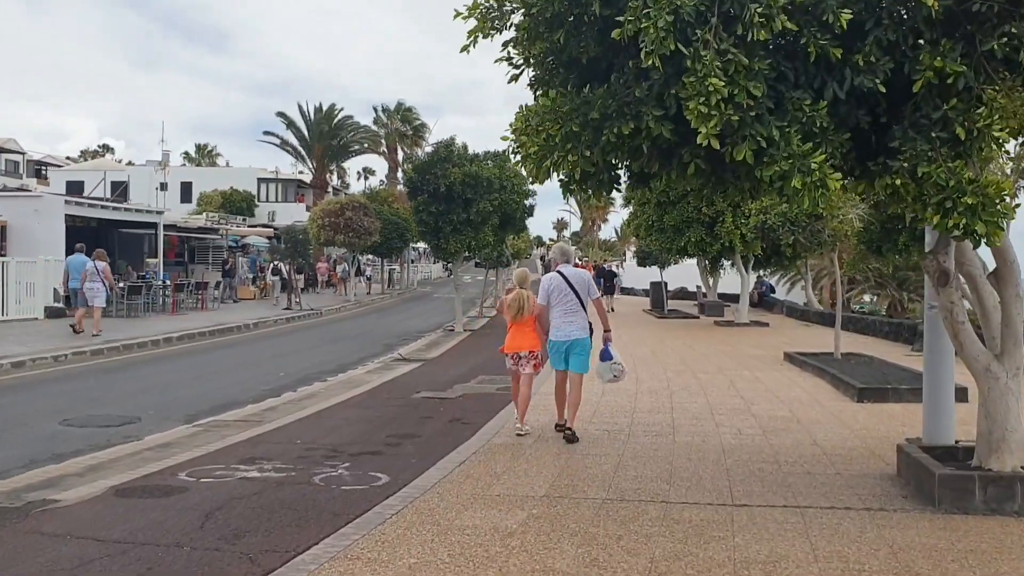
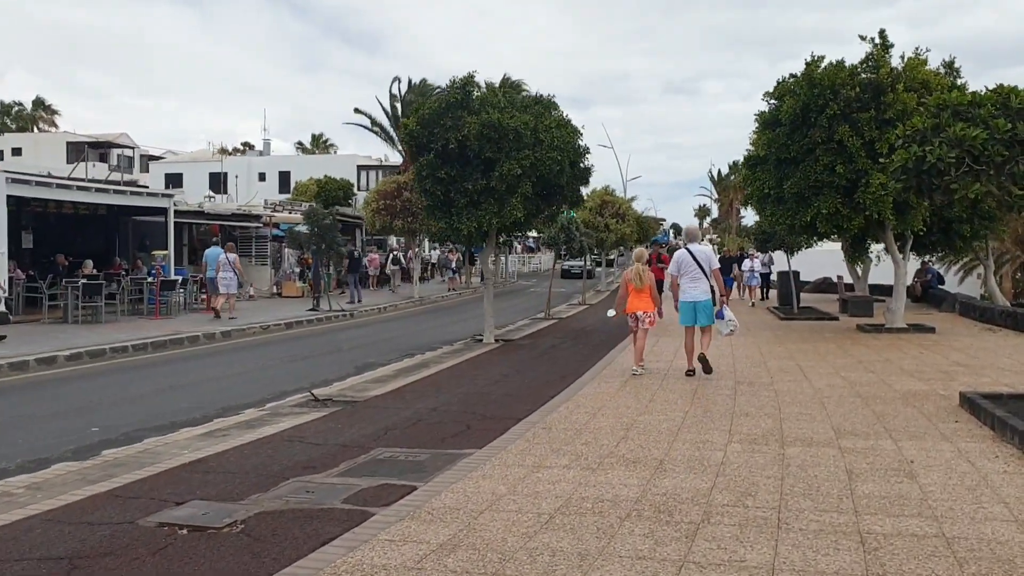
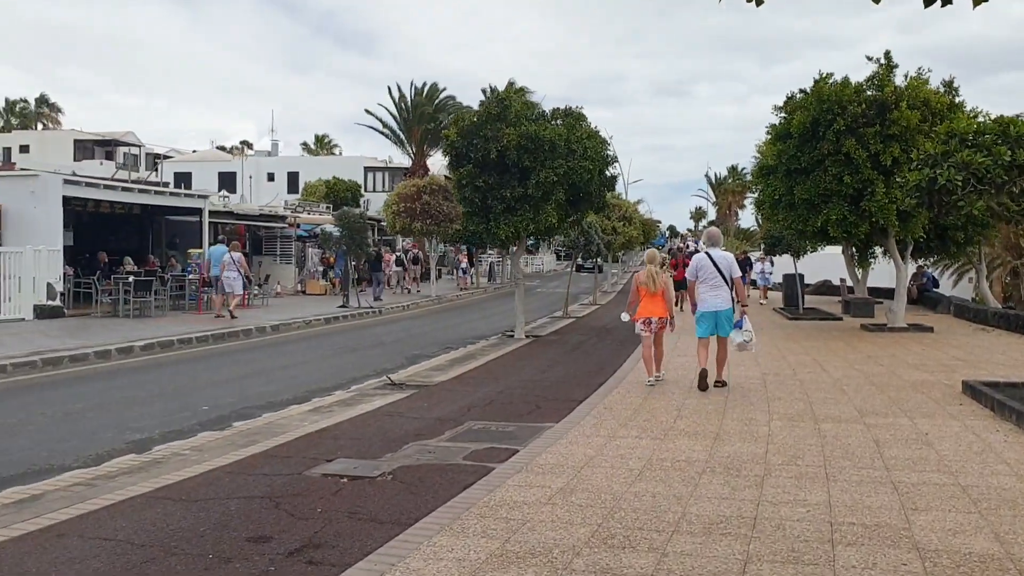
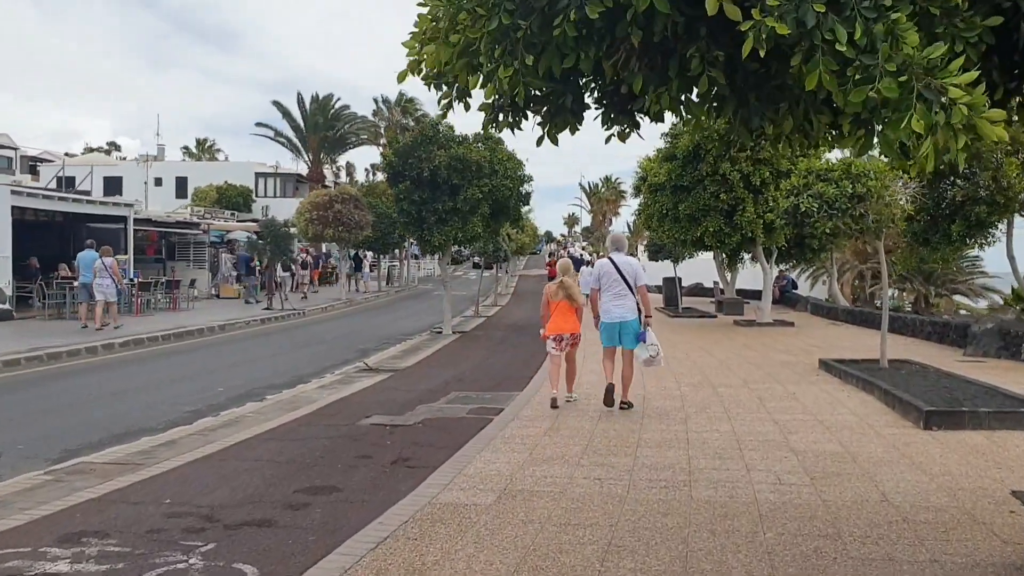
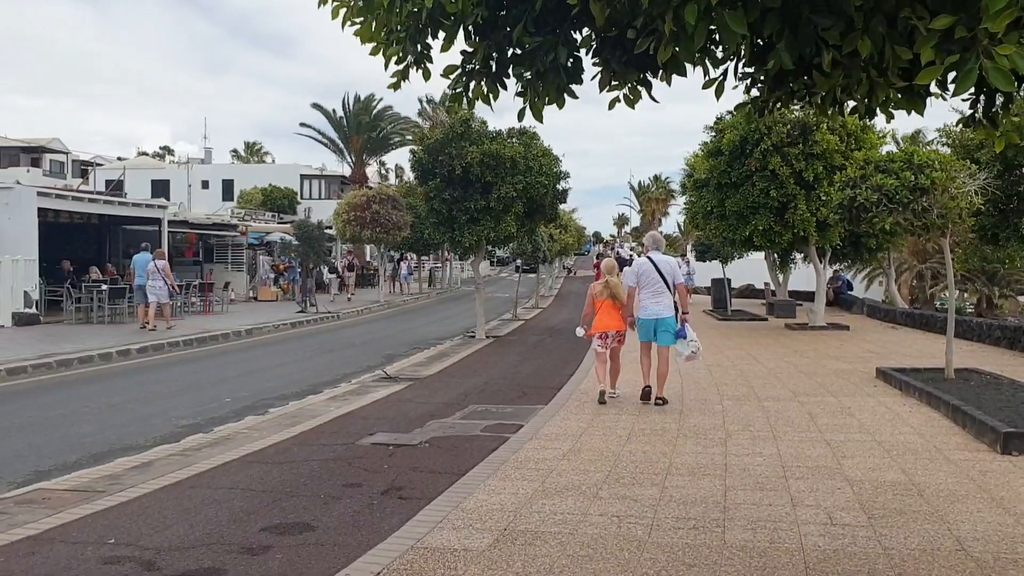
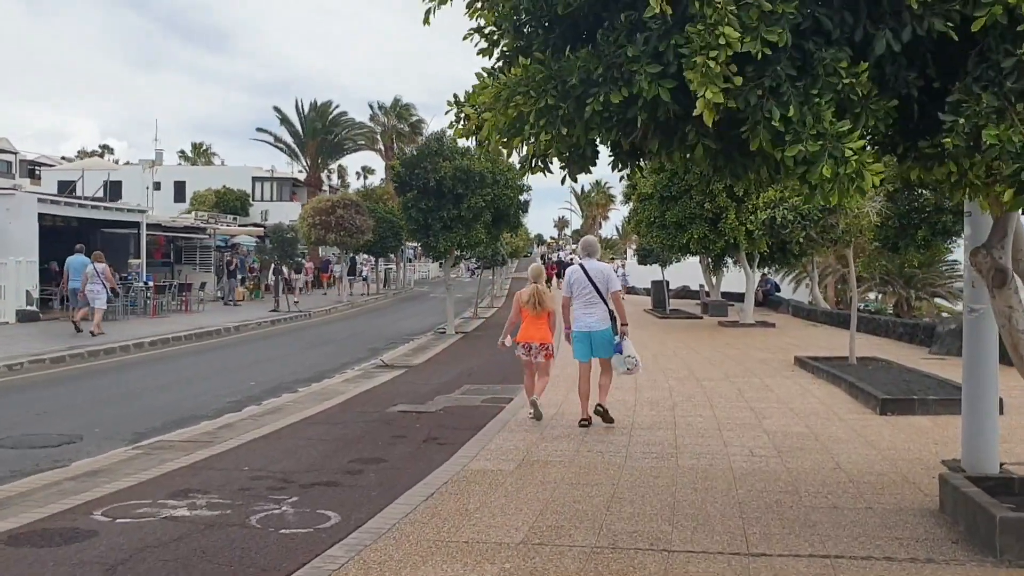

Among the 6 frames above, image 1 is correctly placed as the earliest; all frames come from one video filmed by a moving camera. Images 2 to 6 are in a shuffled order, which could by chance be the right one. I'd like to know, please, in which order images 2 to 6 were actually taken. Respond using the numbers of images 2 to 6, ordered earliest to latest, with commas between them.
6, 4, 5, 3, 2
